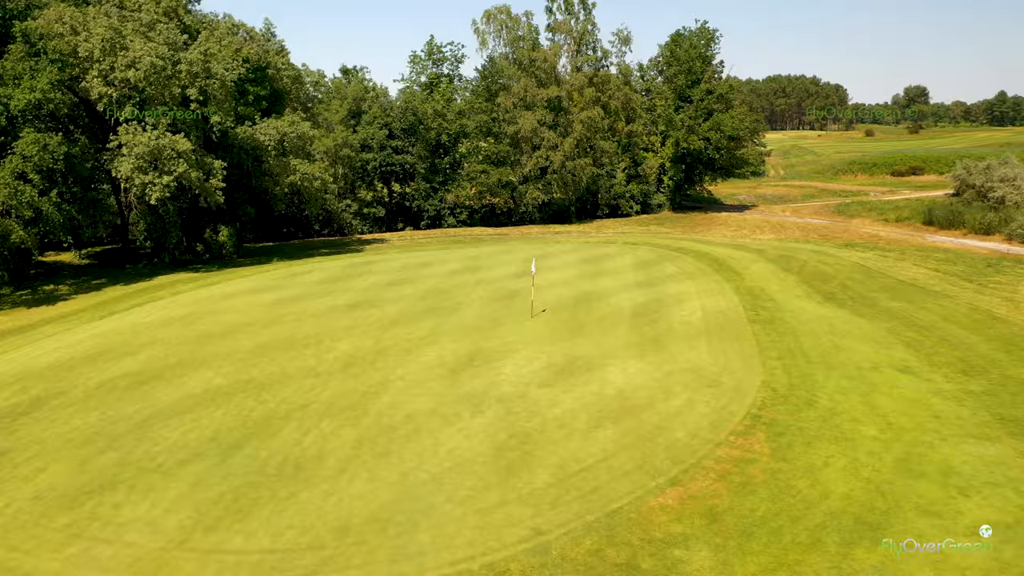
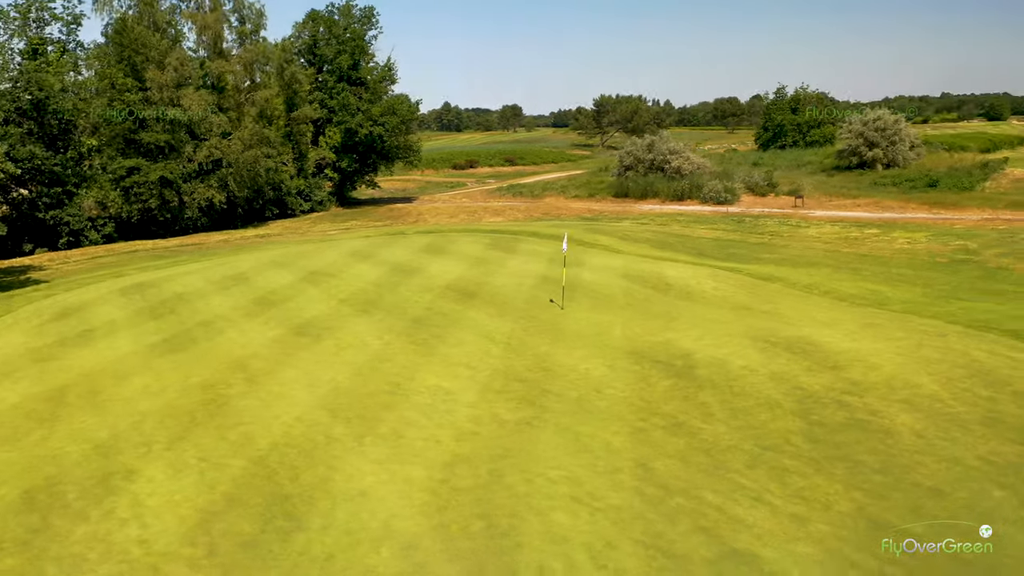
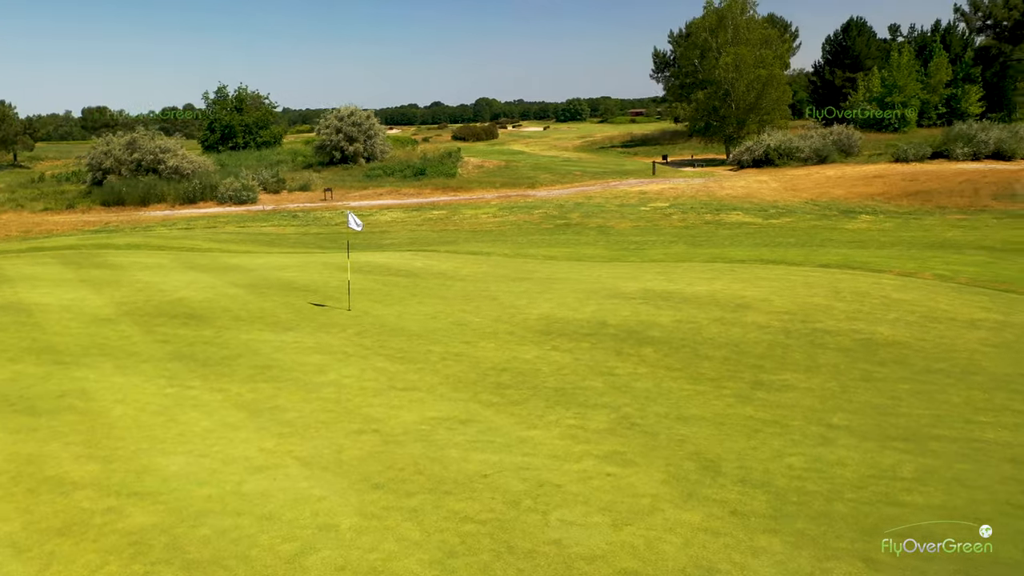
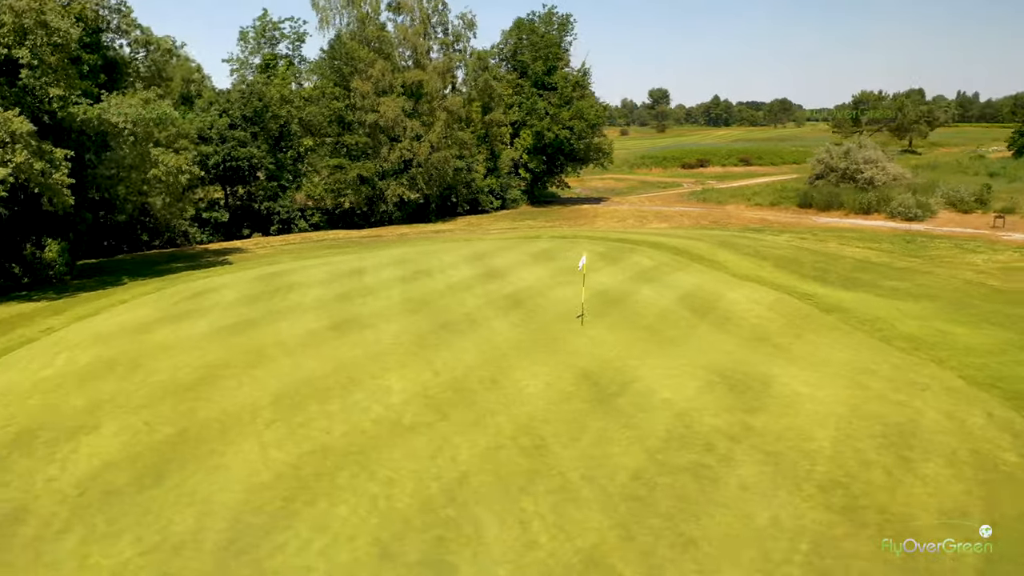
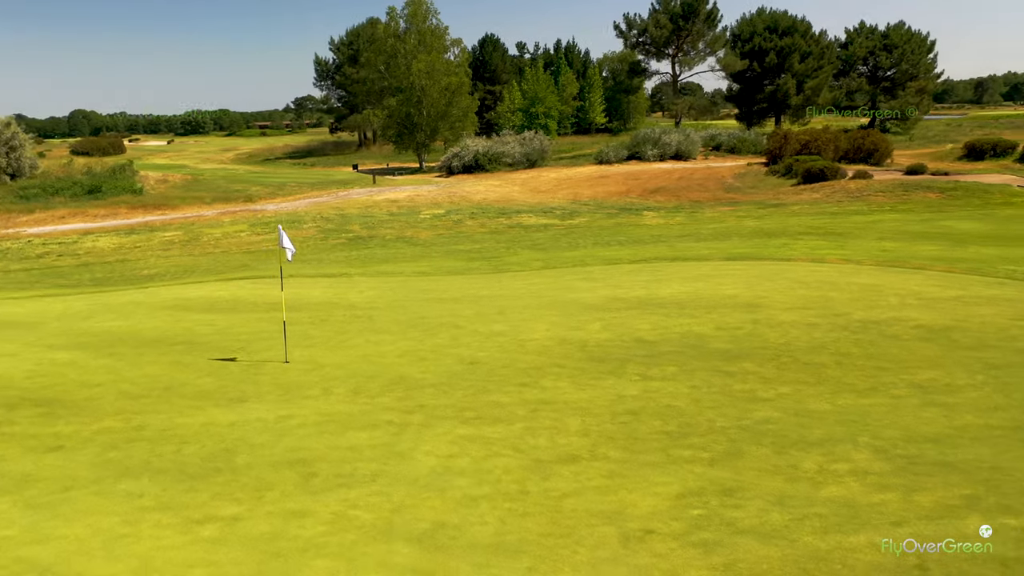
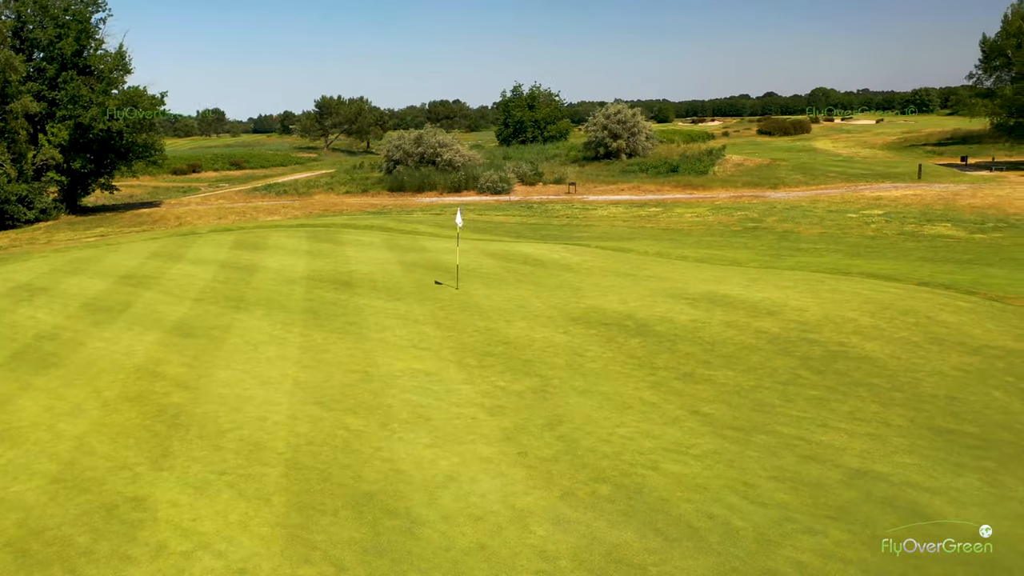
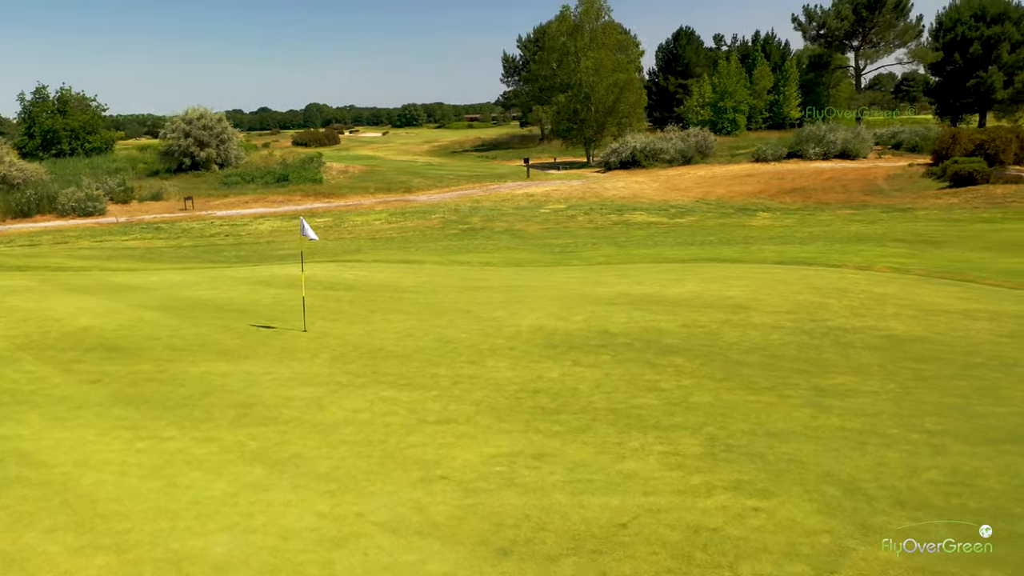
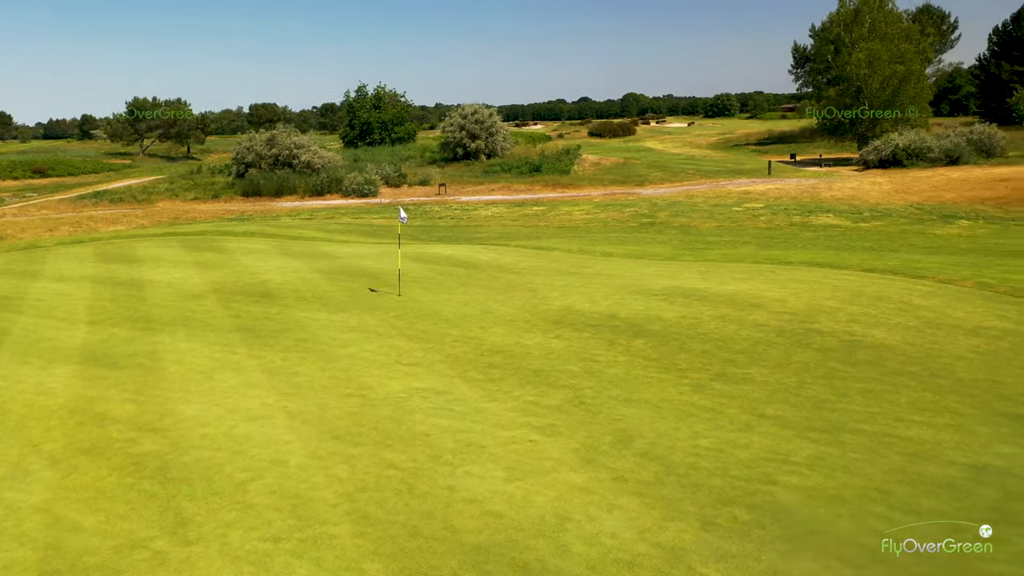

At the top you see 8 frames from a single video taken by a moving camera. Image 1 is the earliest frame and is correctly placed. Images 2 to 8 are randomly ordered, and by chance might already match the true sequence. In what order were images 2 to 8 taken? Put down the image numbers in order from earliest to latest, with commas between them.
4, 2, 6, 8, 3, 7, 5
